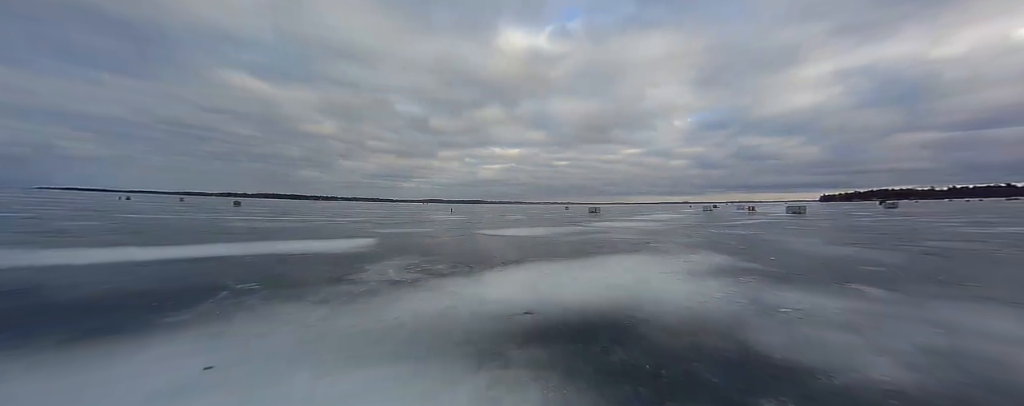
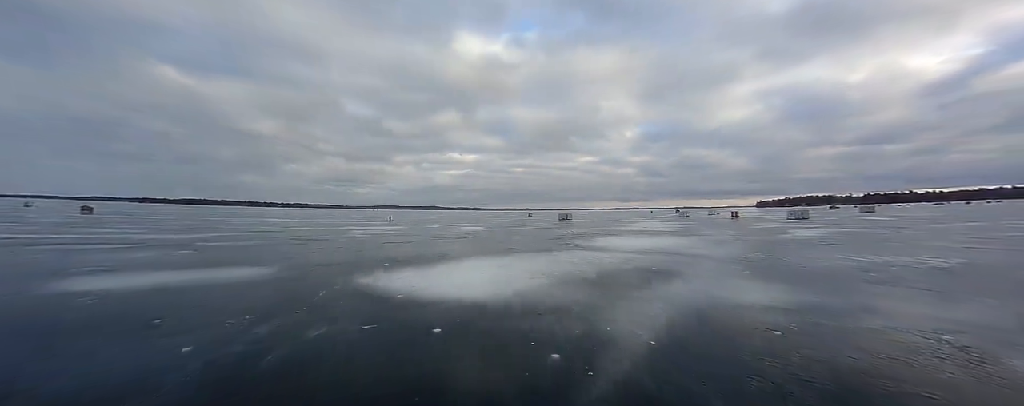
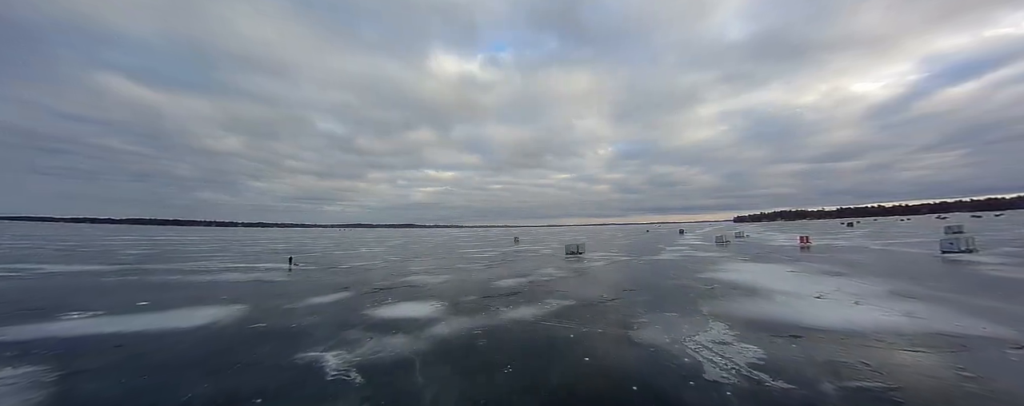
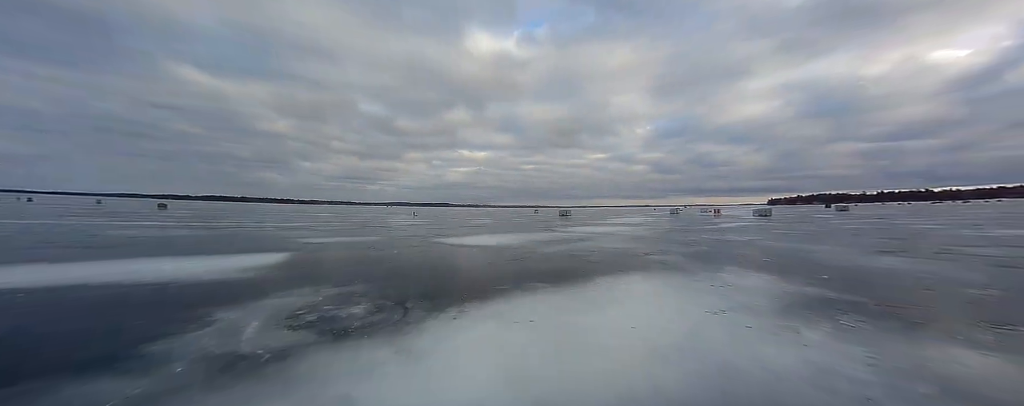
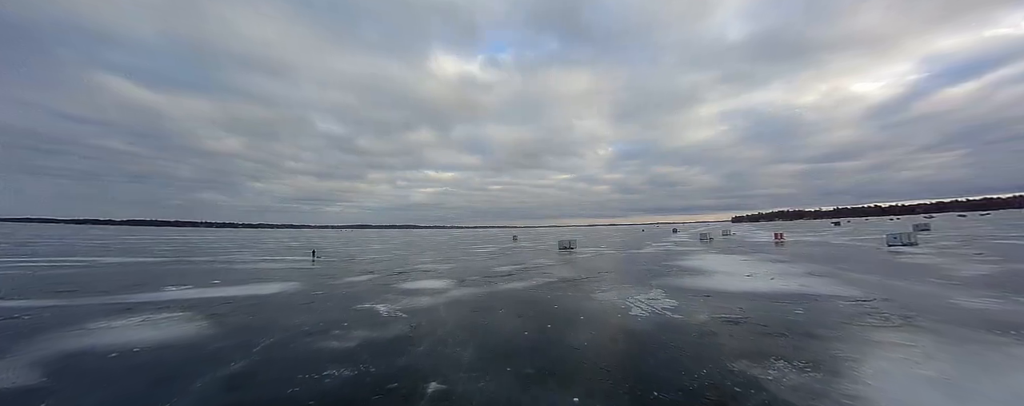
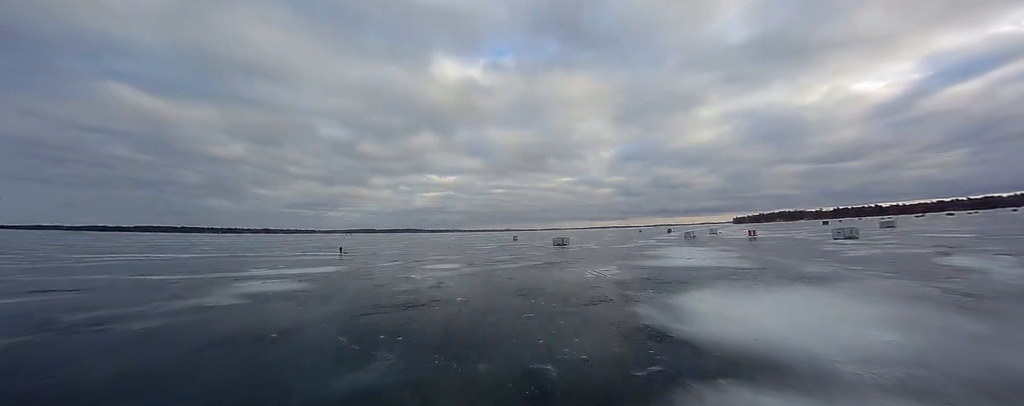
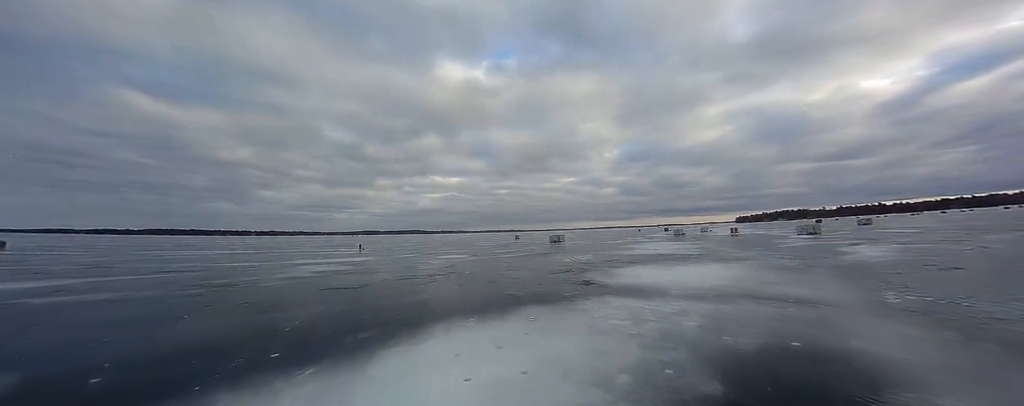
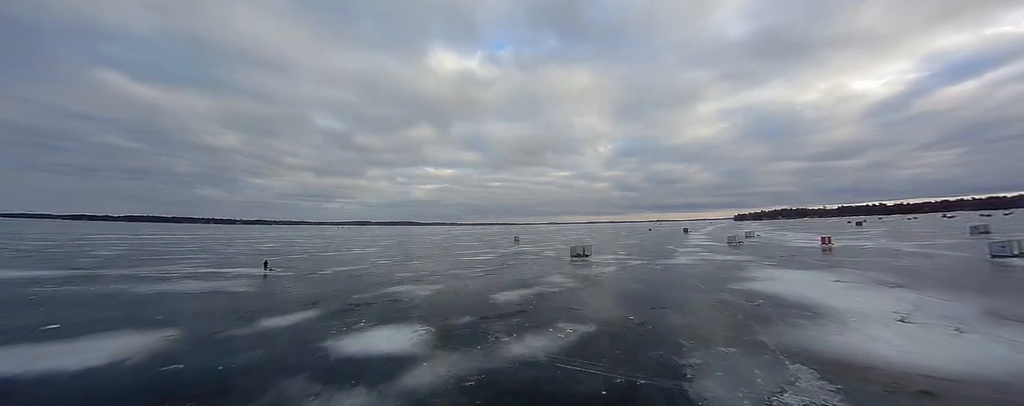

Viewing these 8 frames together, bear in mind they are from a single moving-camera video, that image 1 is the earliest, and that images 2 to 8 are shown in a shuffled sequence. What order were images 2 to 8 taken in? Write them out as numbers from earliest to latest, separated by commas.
4, 2, 7, 6, 5, 3, 8
